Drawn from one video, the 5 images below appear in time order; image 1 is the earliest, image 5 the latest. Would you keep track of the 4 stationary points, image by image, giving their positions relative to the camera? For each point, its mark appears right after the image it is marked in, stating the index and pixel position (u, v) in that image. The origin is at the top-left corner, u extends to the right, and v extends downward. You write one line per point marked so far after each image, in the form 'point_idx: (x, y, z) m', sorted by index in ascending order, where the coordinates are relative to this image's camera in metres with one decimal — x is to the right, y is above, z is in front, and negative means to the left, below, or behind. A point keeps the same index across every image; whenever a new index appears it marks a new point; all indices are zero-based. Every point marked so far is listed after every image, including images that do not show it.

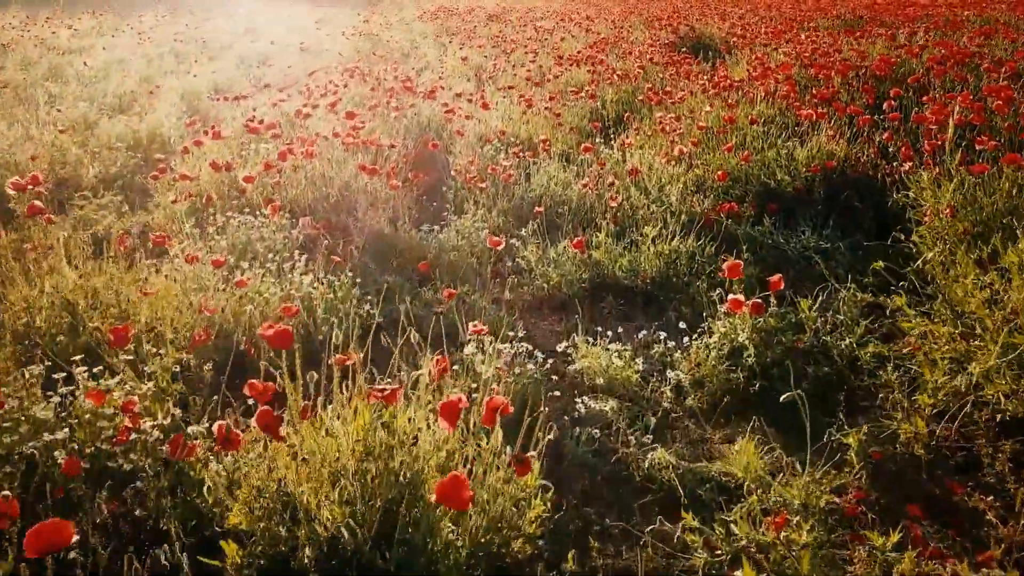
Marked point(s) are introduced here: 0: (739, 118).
0: (+1.5, +1.1, +4.9) m
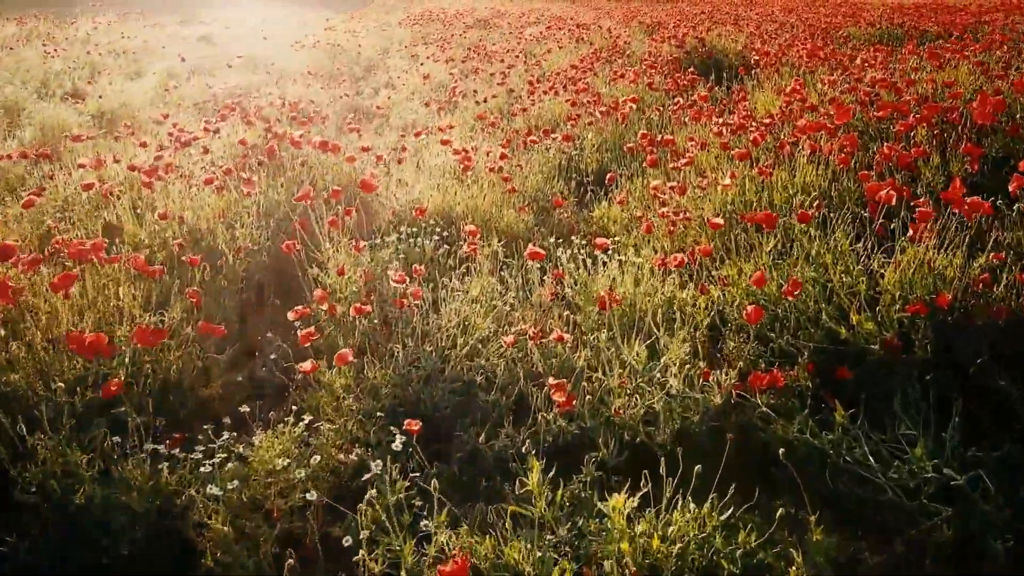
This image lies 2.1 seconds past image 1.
0: (+1.2, +0.4, +3.2) m
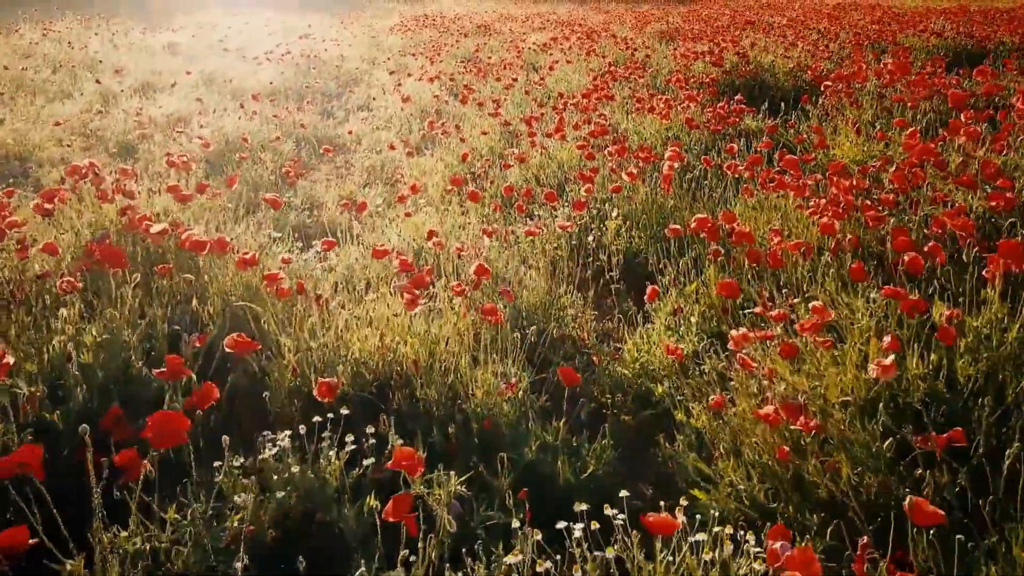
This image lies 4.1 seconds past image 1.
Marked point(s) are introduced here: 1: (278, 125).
0: (+1.1, -0.3, +1.7) m
1: (-2.1, +1.5, +6.3) m
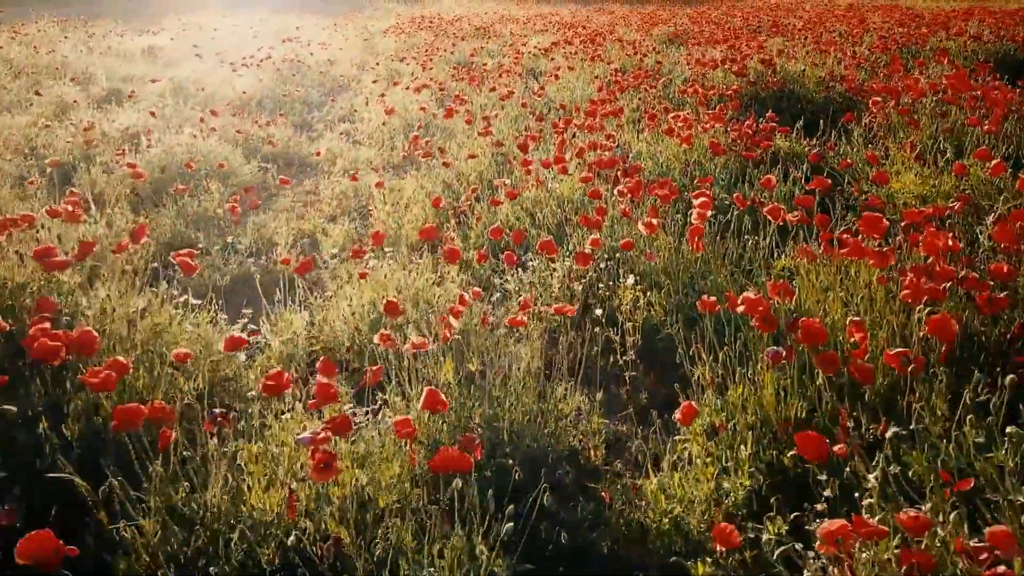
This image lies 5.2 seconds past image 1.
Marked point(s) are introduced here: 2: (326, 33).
0: (+1.0, -0.6, +0.9) m
1: (-2.1, +1.2, +5.6) m
2: (-3.6, +4.9, +13.7) m
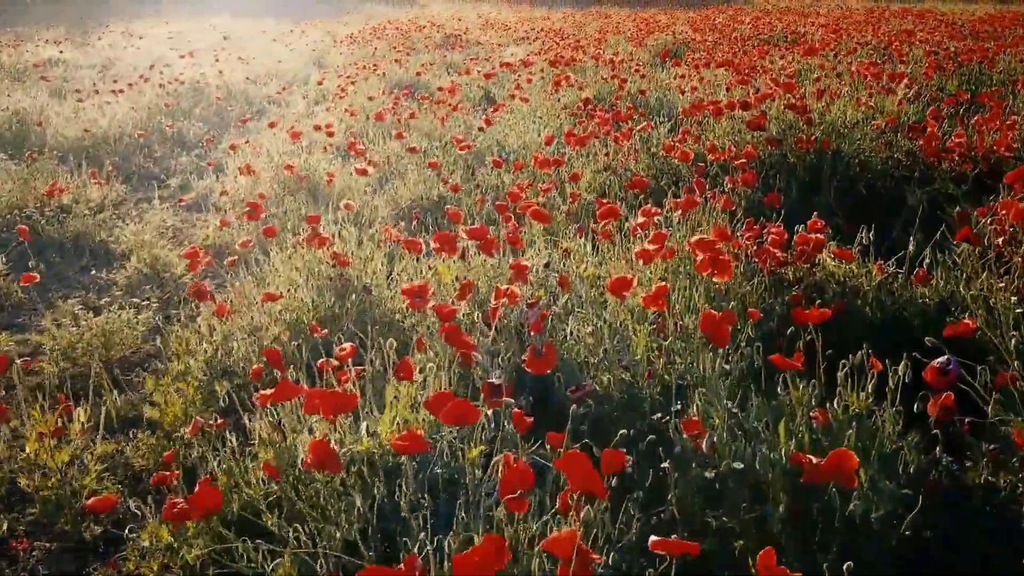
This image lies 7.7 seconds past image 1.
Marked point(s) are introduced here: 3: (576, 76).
0: (+0.4, -1.4, -1.1) m
1: (-2.7, +0.3, +3.6) m
2: (-4.1, +4.0, +11.7) m
3: (+0.6, +2.0, +6.8) m
